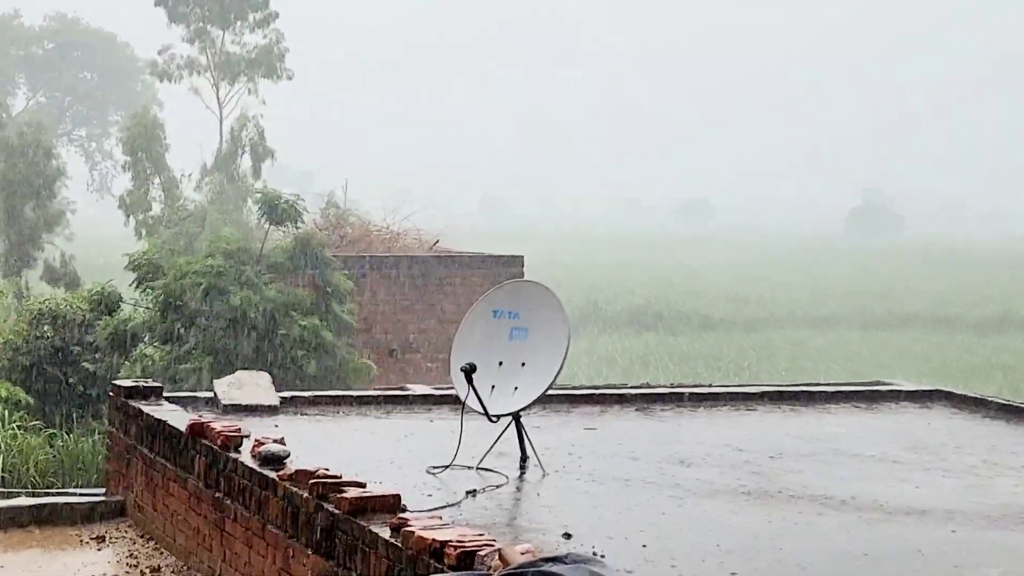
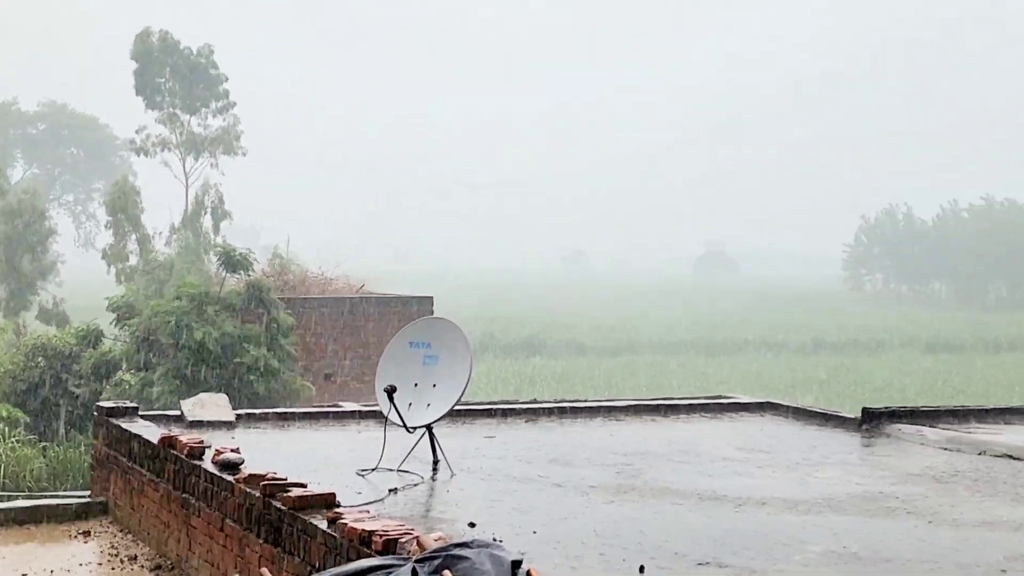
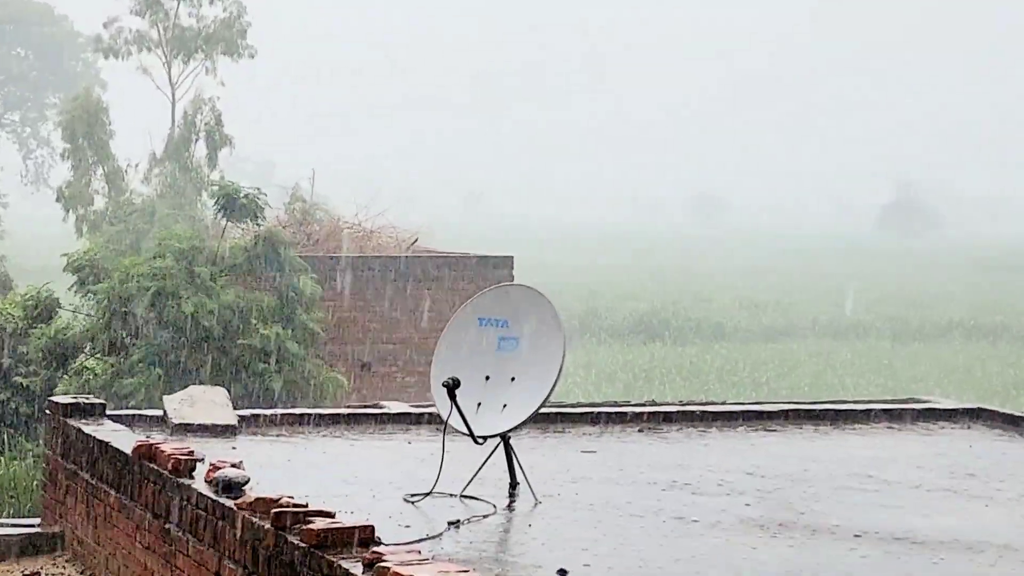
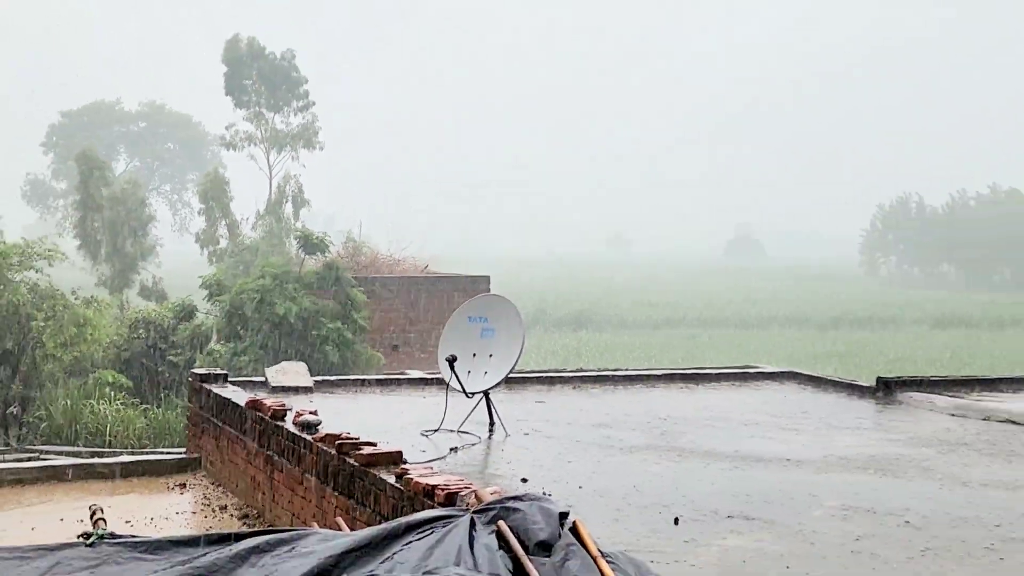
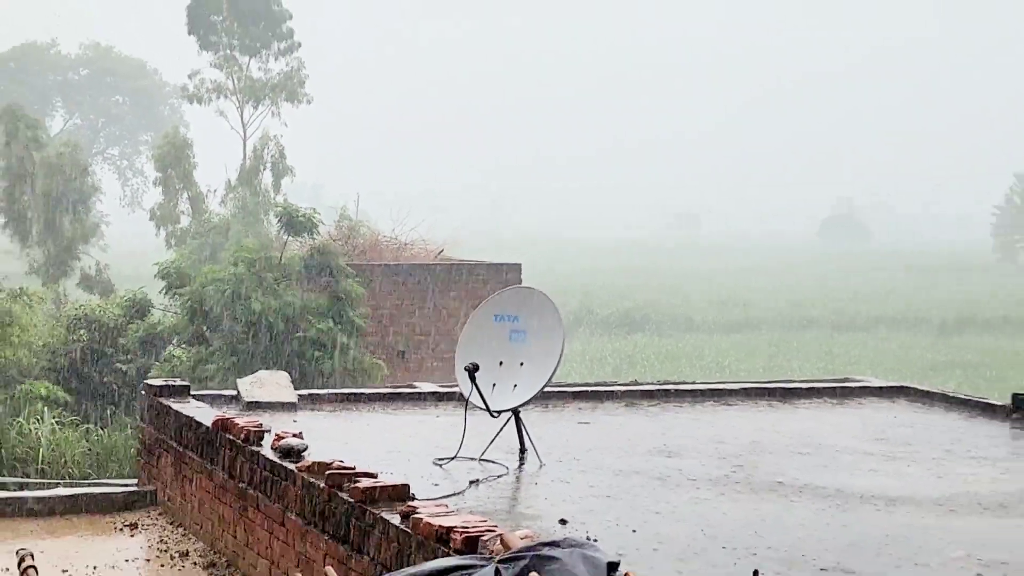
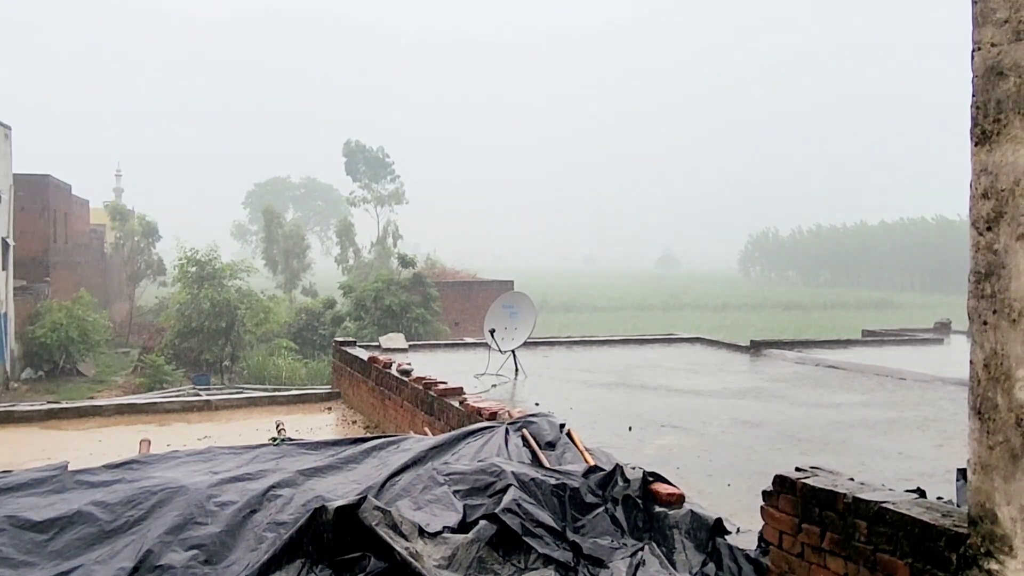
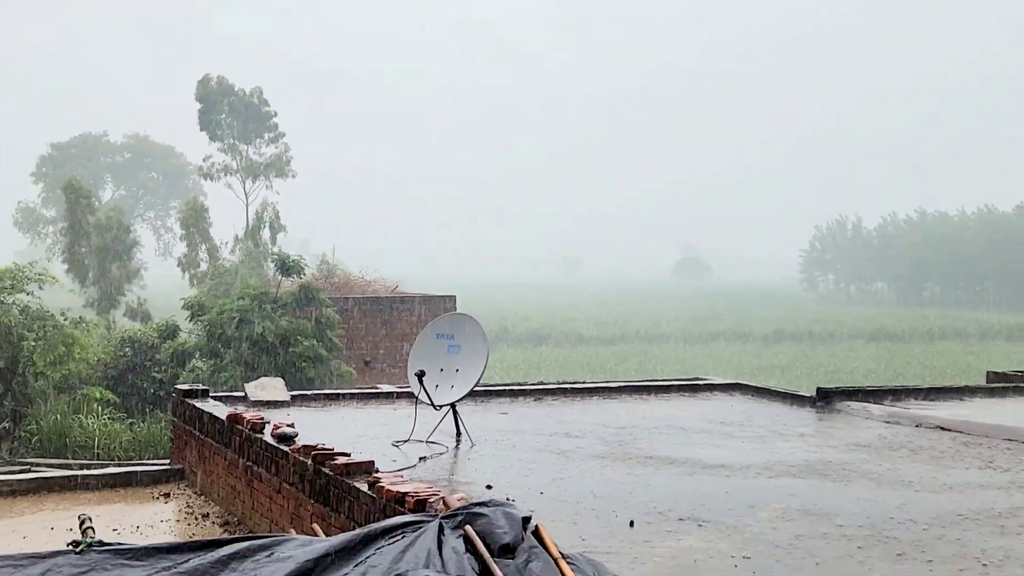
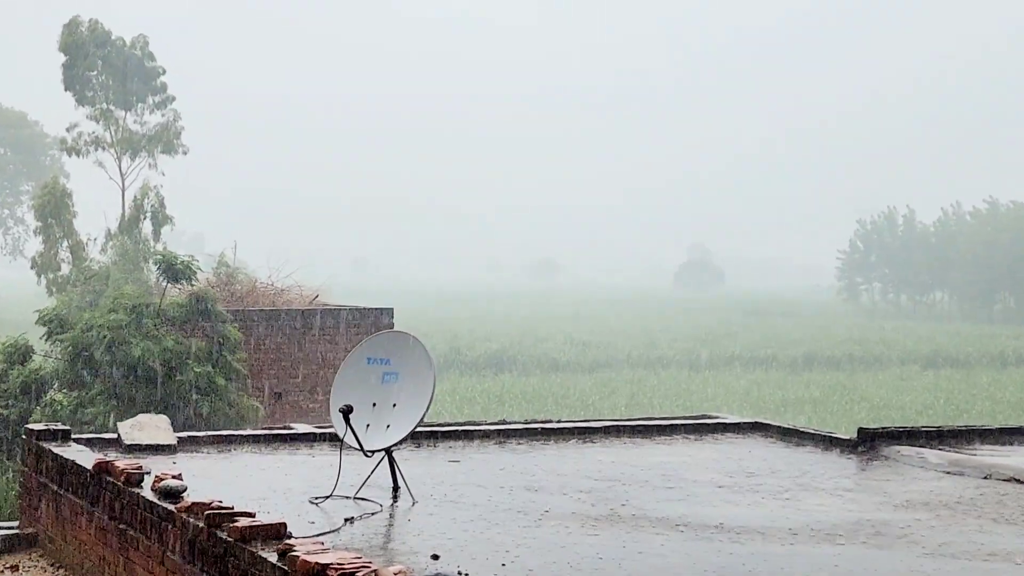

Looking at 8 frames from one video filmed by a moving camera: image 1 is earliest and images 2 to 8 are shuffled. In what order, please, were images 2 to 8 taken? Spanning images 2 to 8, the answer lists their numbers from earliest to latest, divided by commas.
3, 5, 4, 2, 8, 7, 6
